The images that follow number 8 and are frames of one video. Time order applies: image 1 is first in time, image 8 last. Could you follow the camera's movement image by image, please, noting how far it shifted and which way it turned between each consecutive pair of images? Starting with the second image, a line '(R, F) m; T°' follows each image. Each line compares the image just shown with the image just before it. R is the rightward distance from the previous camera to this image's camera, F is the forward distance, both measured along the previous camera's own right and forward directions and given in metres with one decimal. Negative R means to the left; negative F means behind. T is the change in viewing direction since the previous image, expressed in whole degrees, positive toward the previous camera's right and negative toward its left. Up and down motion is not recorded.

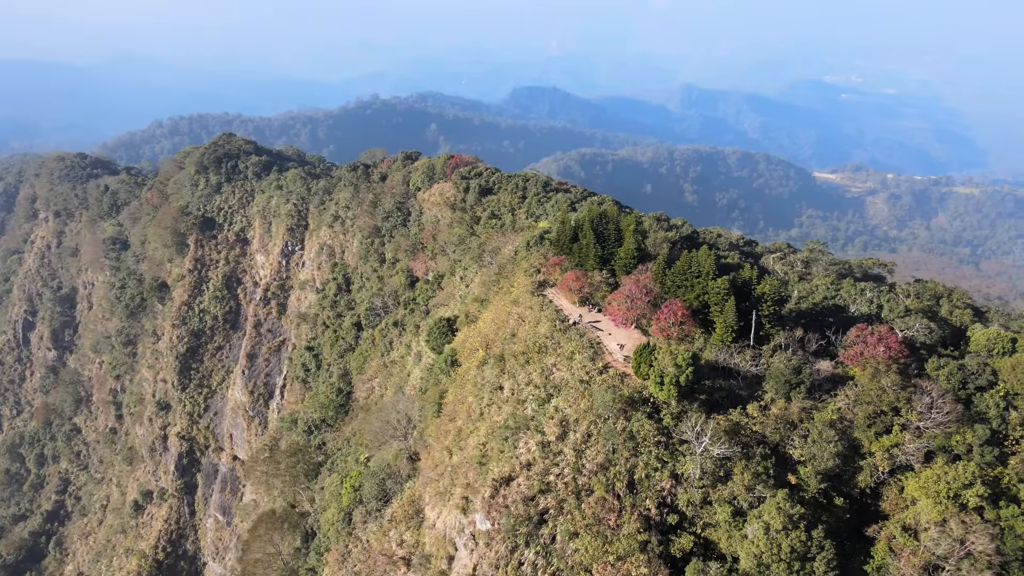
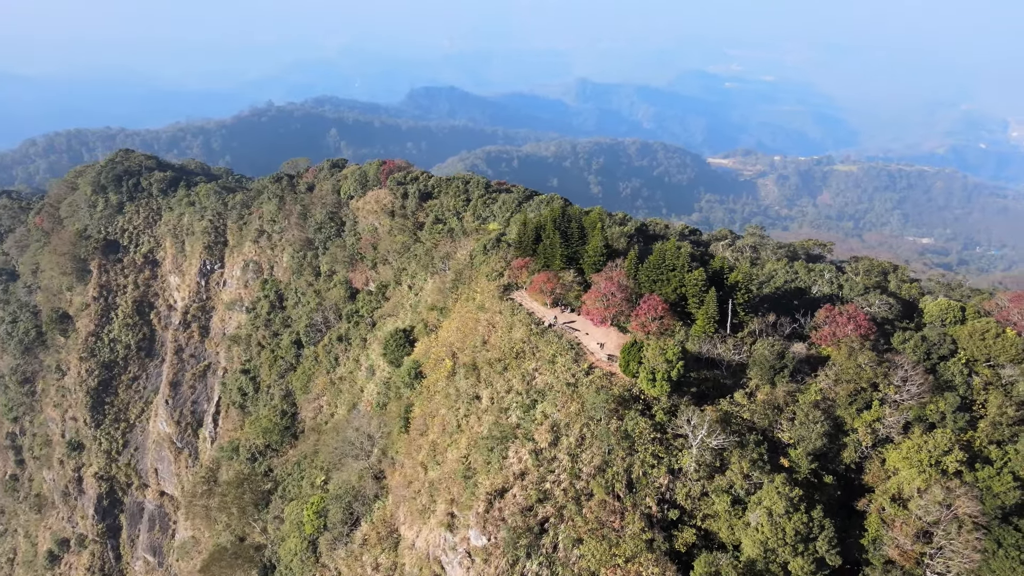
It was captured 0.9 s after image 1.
(-2.2, +0.8) m; +7°
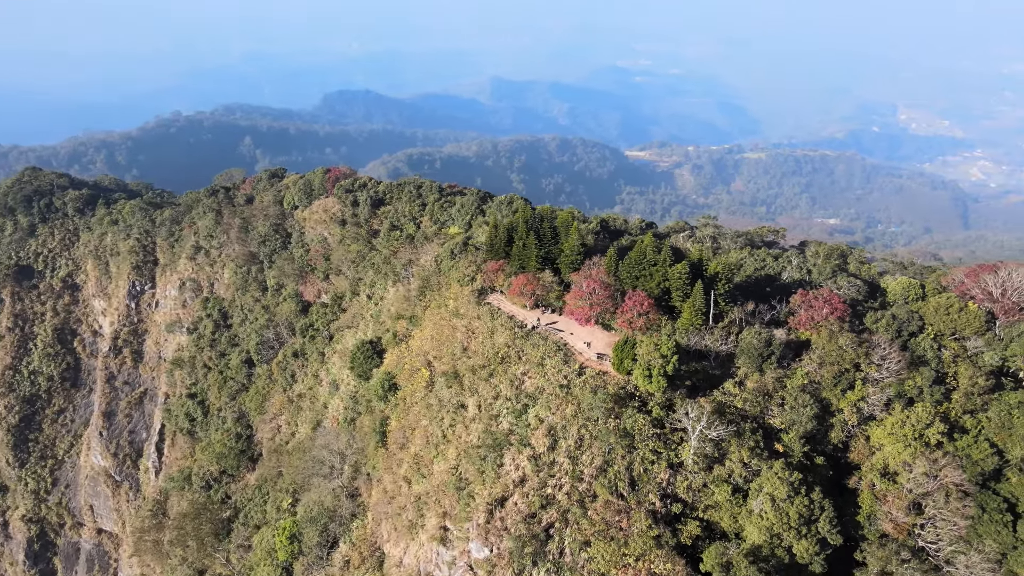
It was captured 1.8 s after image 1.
(-1.9, +0.5) m; +6°
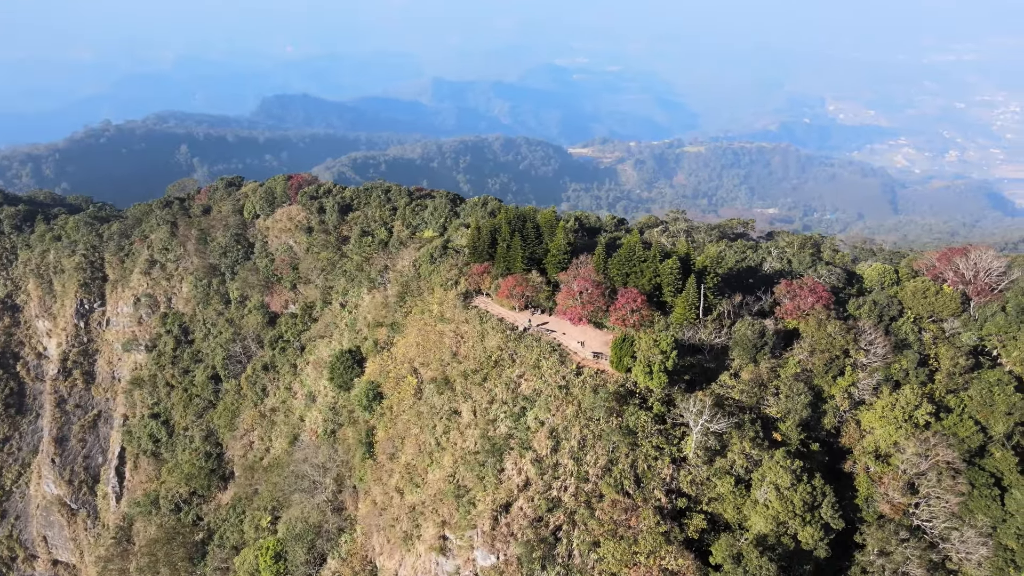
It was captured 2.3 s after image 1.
(-1.5, +0.3) m; +4°
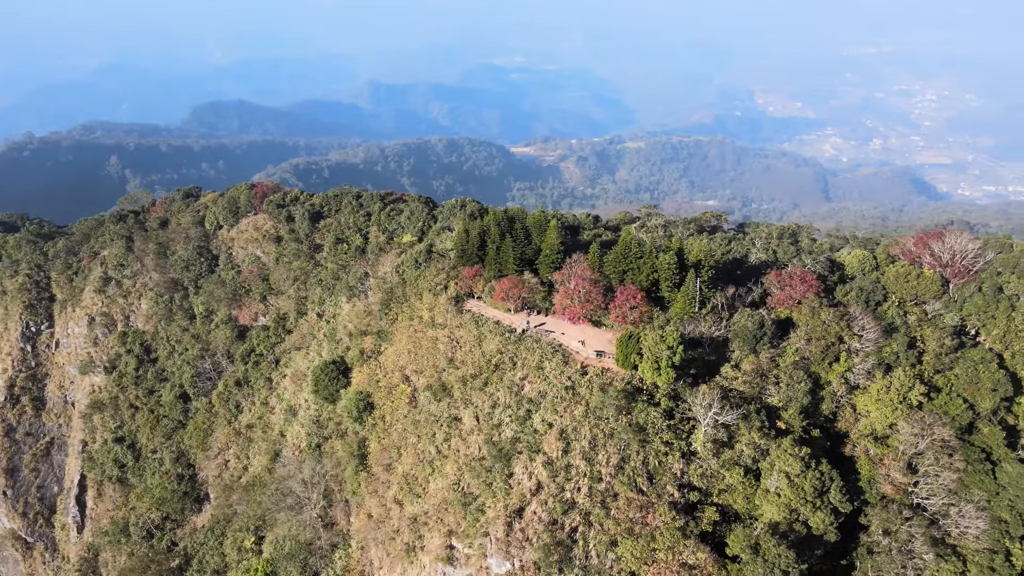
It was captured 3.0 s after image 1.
(-1.7, +0.4) m; +4°
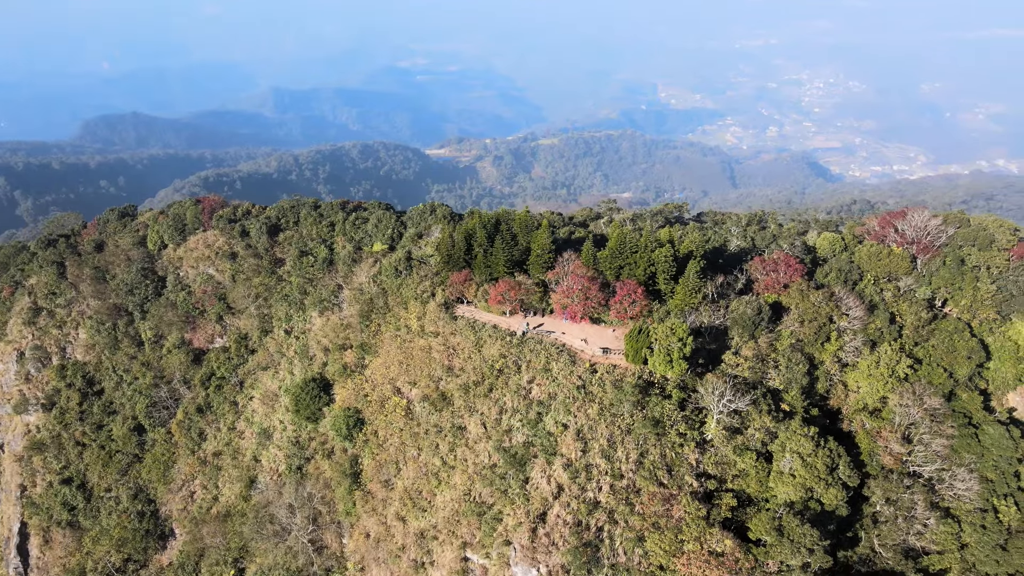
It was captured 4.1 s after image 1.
(-2.6, +0.5) m; +6°
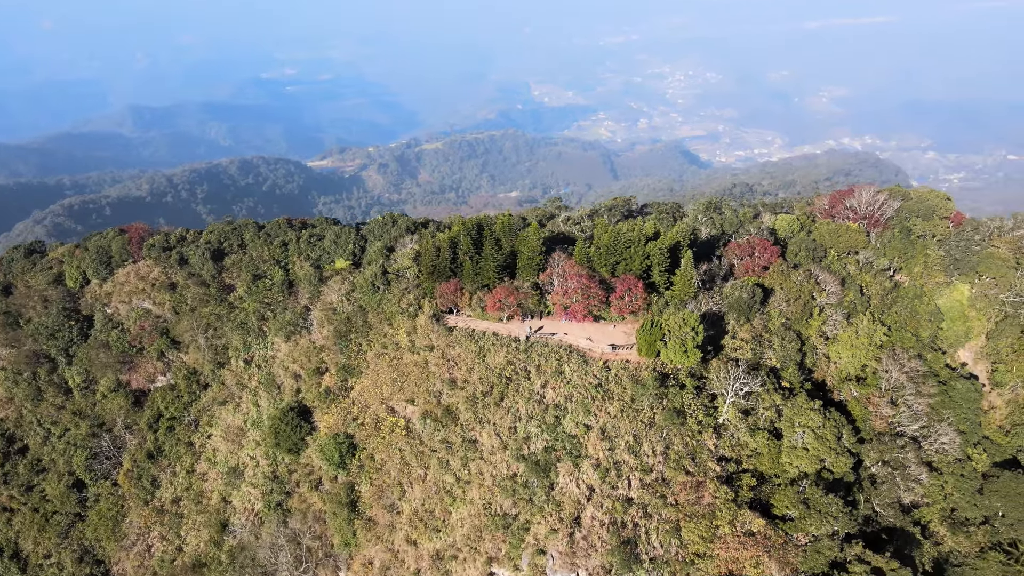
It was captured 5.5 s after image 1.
(-3.5, +0.7) m; +8°
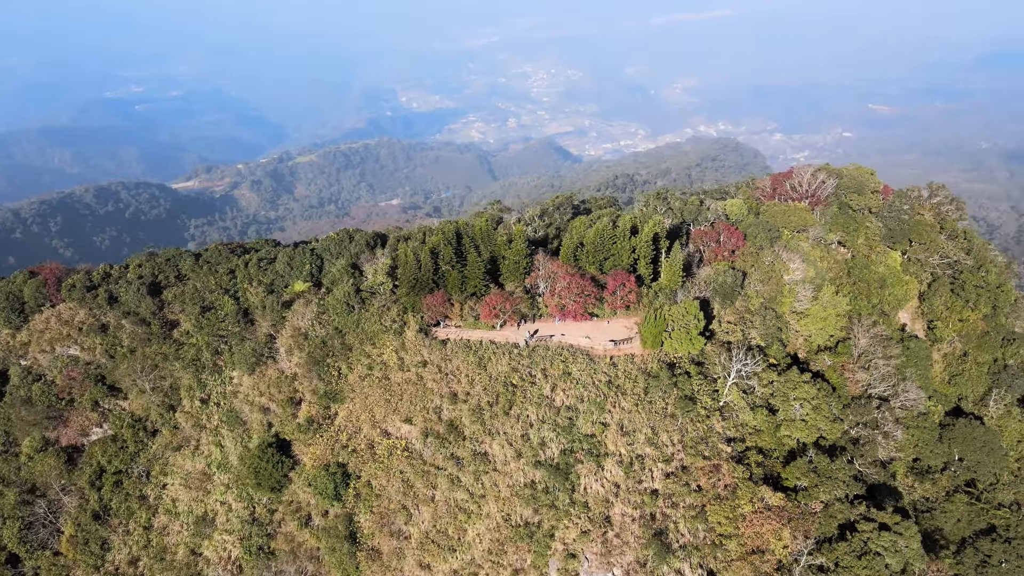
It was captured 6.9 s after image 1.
(-3.5, +0.6) m; +9°
